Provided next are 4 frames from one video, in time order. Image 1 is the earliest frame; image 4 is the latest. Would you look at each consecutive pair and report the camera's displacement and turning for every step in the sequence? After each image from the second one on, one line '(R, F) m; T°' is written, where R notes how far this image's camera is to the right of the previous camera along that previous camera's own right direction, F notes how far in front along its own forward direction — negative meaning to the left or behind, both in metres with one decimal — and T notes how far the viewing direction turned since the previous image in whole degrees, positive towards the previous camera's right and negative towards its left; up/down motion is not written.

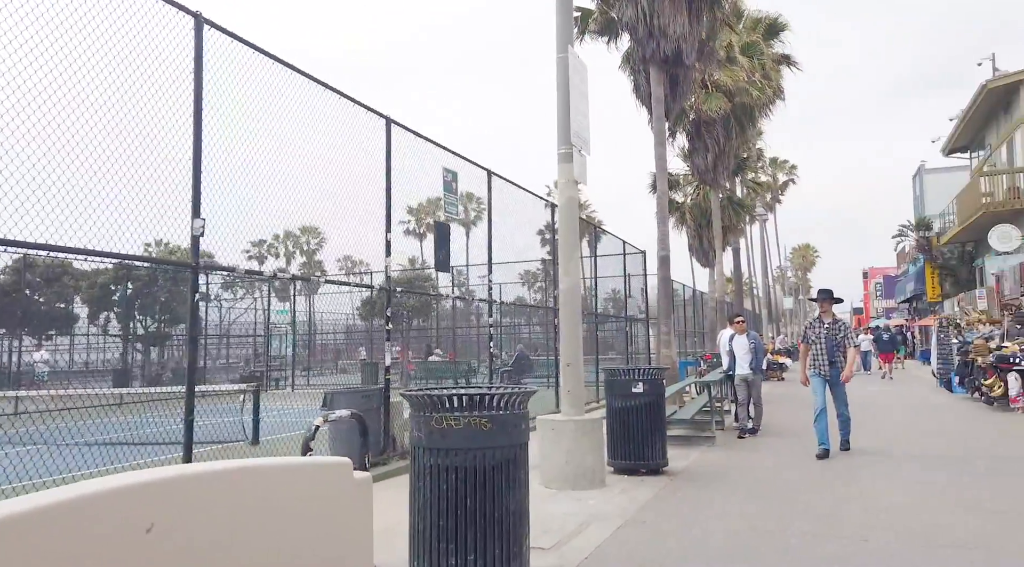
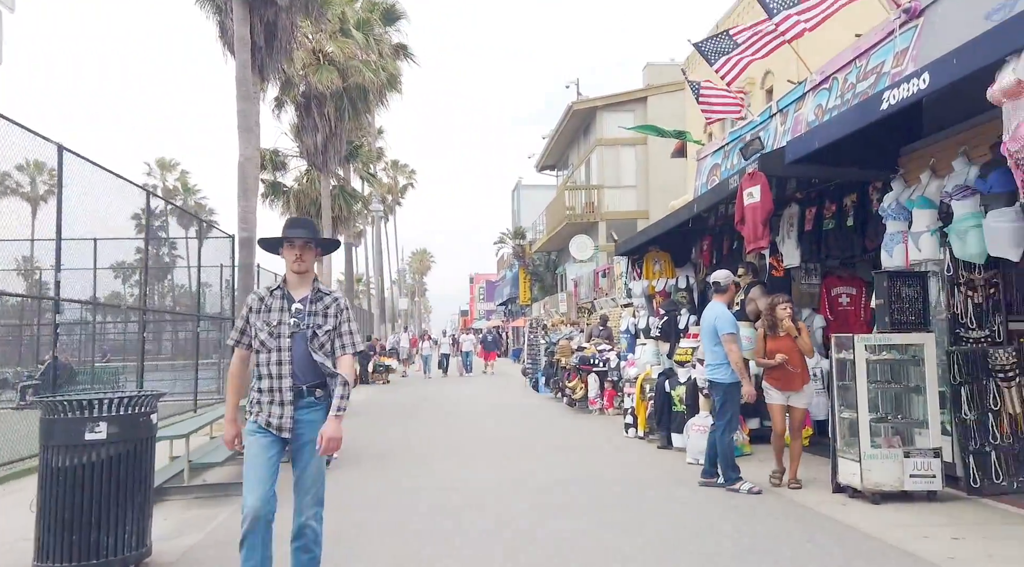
(+1.2, +2.3) m; +28°
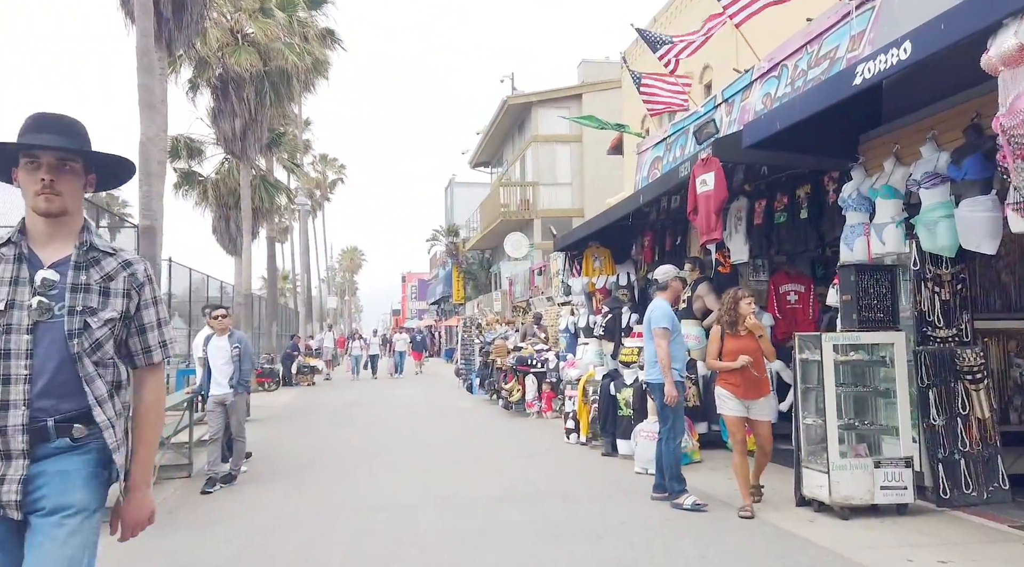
(0.0, +0.7) m; +5°
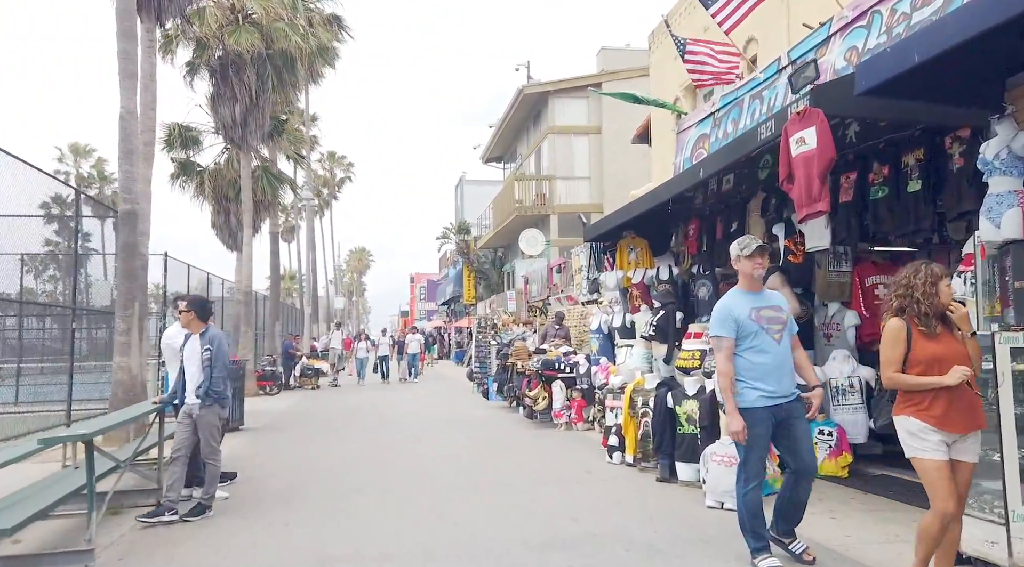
(-0.3, +1.4) m; -1°
